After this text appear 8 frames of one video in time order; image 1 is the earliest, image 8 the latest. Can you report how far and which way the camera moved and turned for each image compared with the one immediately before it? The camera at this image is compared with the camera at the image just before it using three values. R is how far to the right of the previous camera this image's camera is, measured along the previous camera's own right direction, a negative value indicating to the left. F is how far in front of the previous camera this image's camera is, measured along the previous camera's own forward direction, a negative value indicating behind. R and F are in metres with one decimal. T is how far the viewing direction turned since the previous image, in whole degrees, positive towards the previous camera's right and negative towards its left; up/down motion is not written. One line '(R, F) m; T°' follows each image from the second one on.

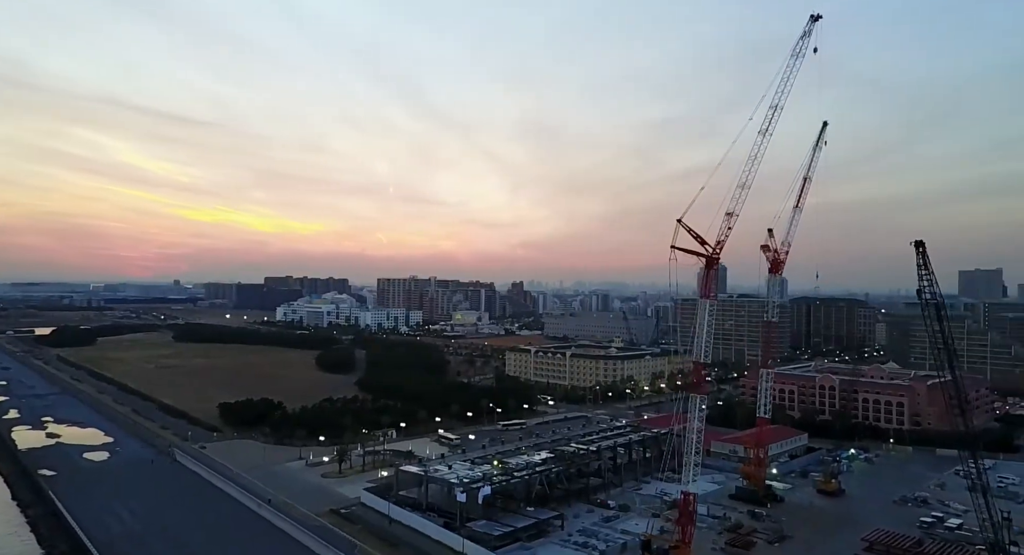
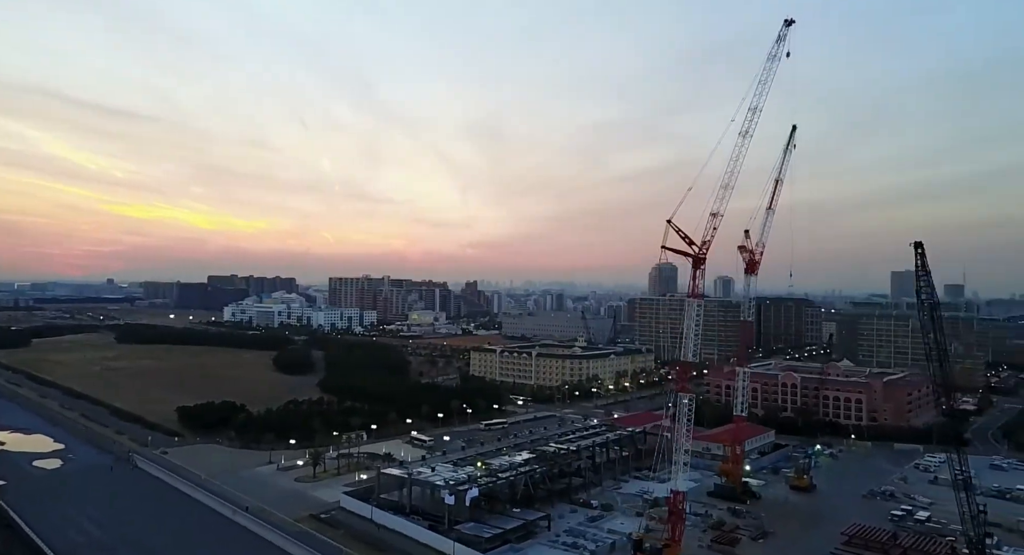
(-0.3, +0.1) m; +4°
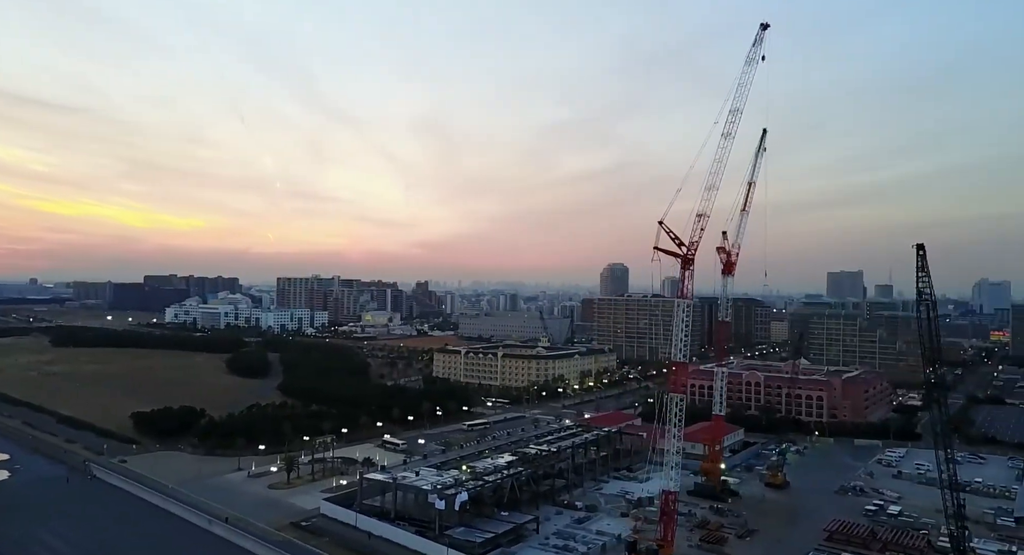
(-0.3, +0.1) m; +4°
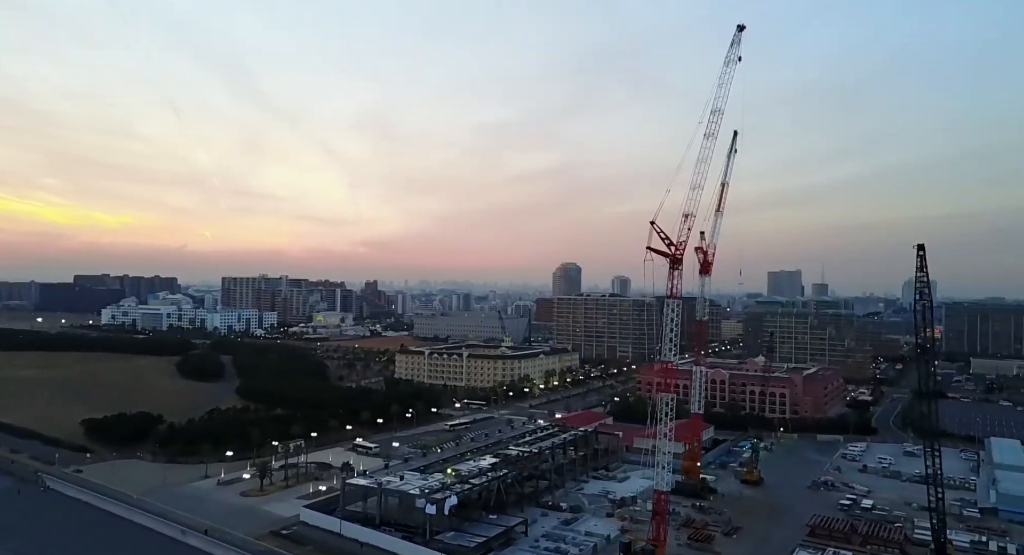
(-0.3, +0.1) m; +4°
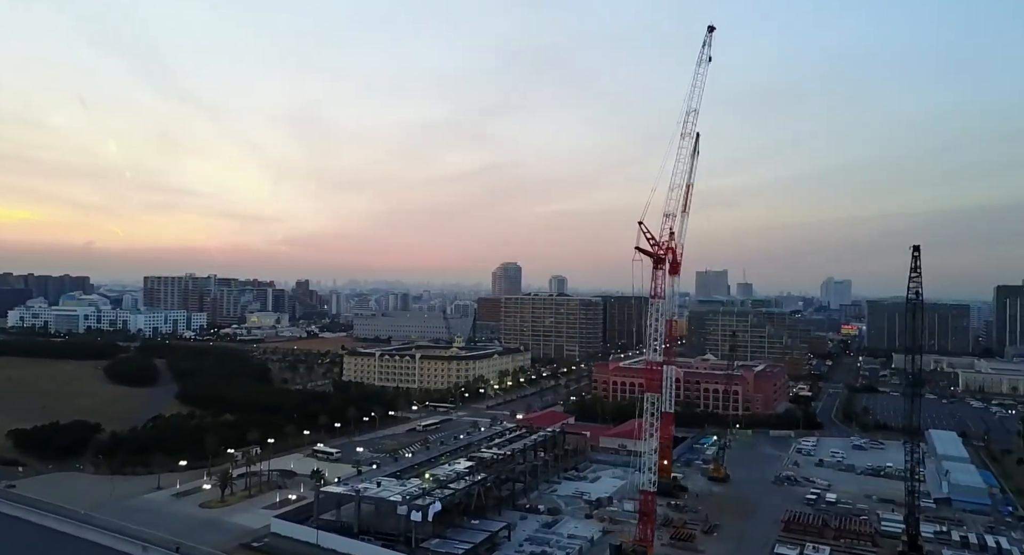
(-0.4, +0.1) m; +5°
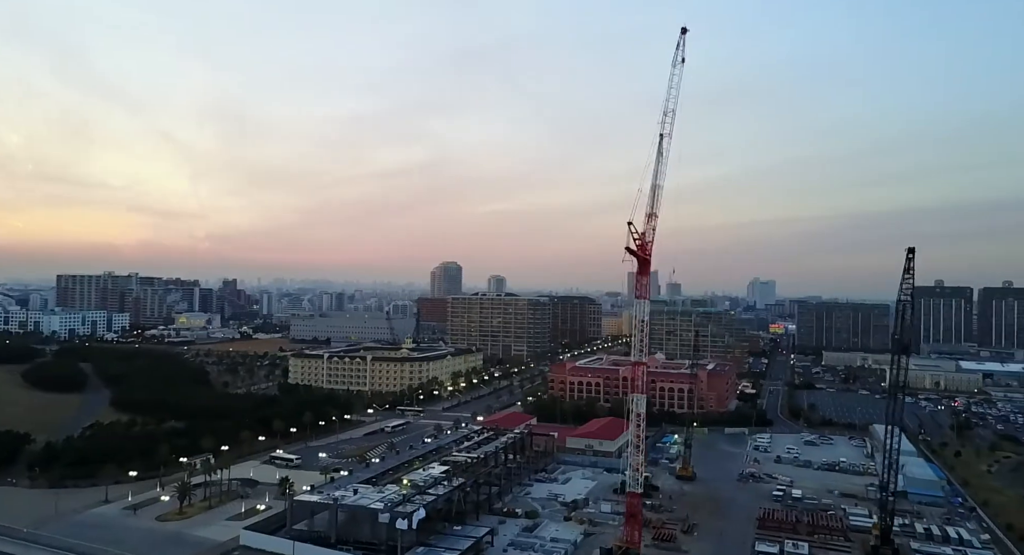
(-0.4, +0.1) m; +5°
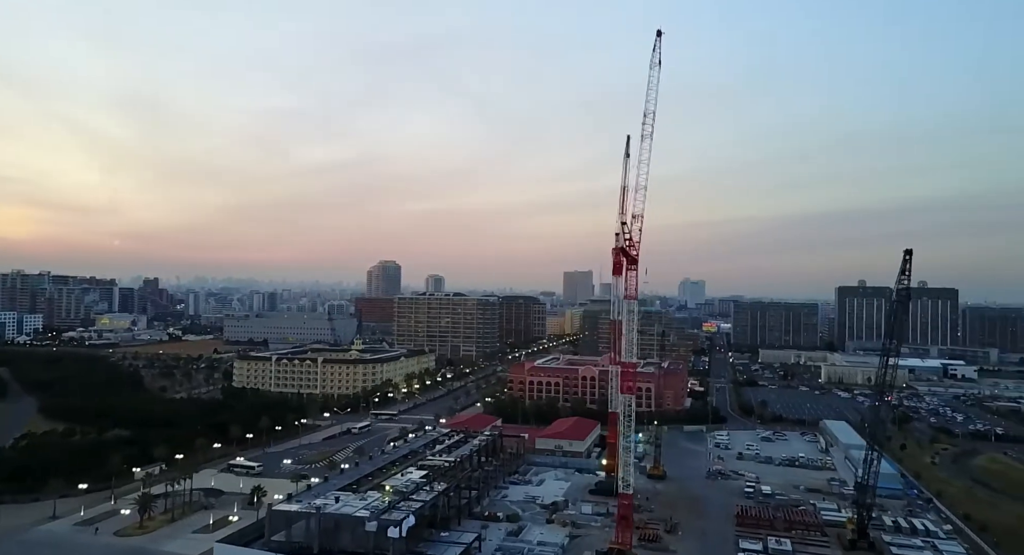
(-0.4, +0.1) m; +5°
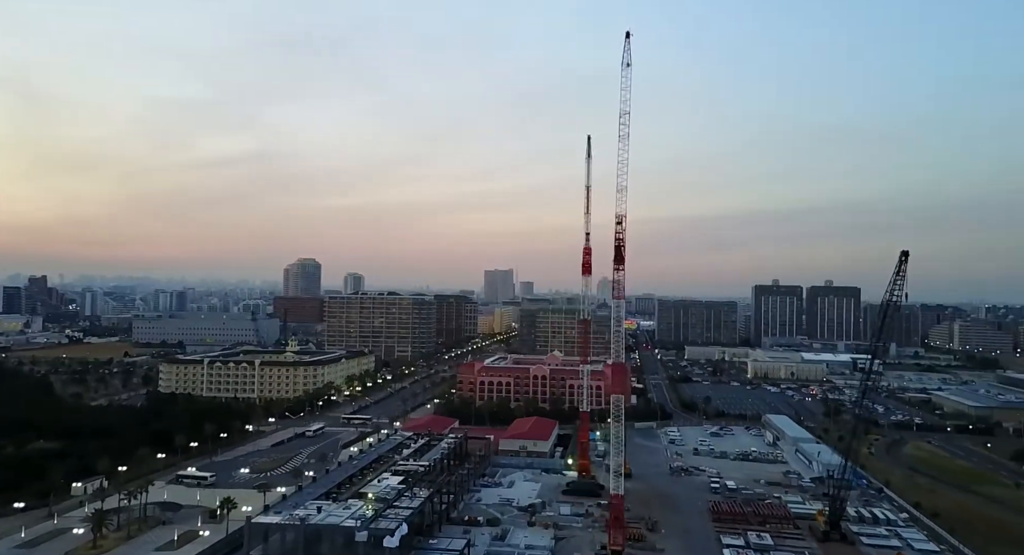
(-0.6, +0.1) m; +6°
